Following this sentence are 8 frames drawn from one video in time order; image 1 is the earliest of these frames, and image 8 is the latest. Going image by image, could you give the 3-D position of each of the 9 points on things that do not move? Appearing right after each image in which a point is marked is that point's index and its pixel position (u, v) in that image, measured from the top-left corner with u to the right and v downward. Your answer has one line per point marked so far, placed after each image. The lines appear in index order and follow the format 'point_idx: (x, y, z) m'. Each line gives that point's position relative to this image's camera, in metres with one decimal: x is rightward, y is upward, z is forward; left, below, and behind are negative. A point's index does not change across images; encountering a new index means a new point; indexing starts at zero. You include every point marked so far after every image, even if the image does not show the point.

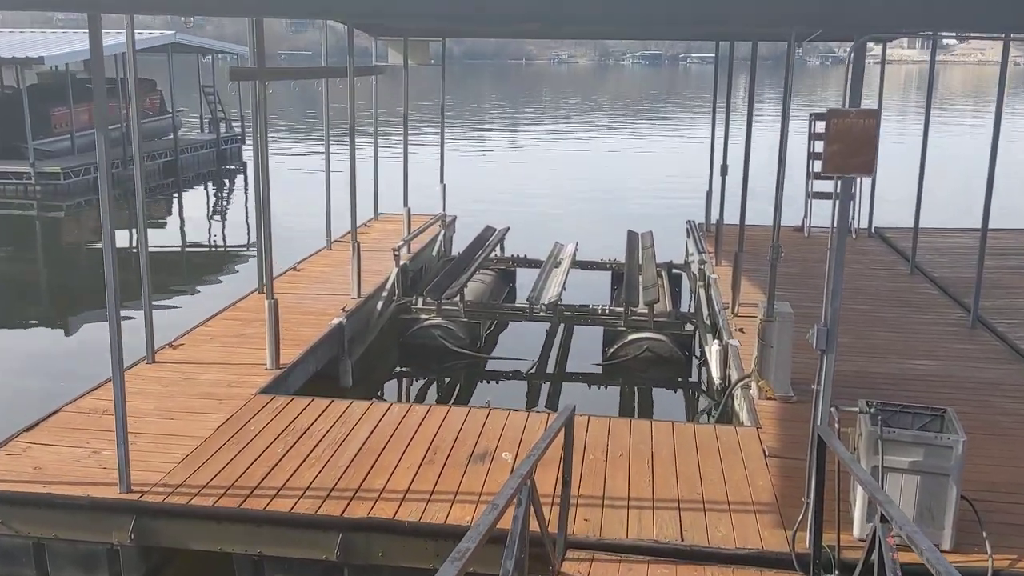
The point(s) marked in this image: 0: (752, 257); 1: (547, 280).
0: (+2.3, +0.3, +9.3) m
1: (+0.3, +0.1, +9.0) m
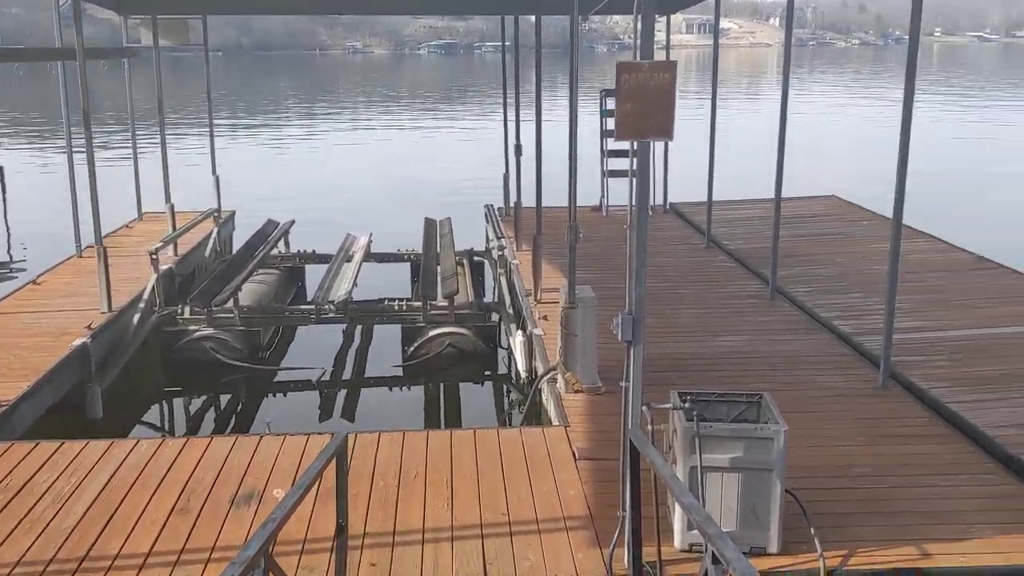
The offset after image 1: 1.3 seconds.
0: (+0.4, +0.4, +8.9) m
1: (-1.5, +0.1, +8.2) m
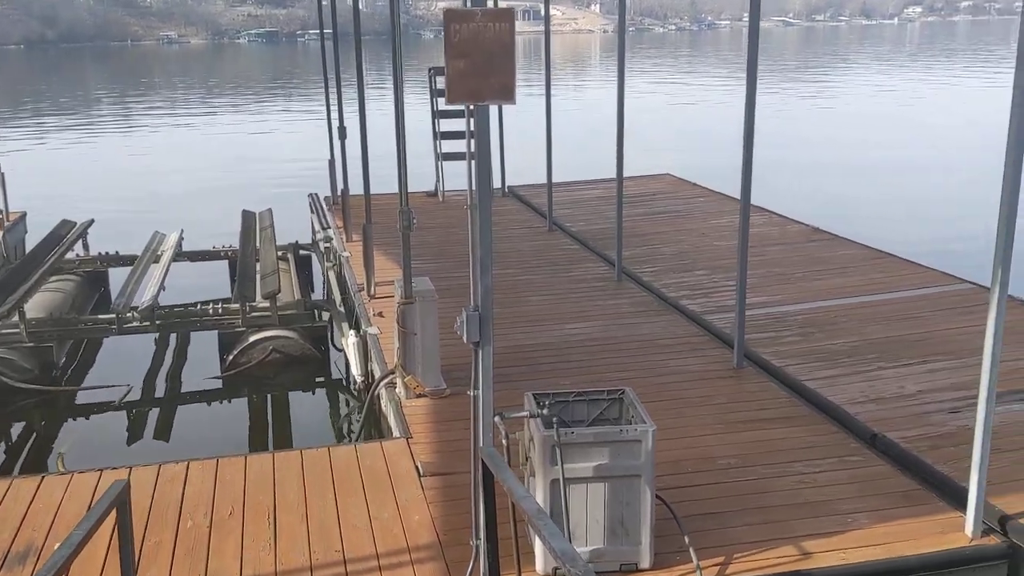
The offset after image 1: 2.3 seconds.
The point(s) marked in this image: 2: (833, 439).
0: (-1.1, +0.5, +8.3) m
1: (-2.9, +0.1, +7.3) m
2: (+1.3, -0.6, +4.0) m
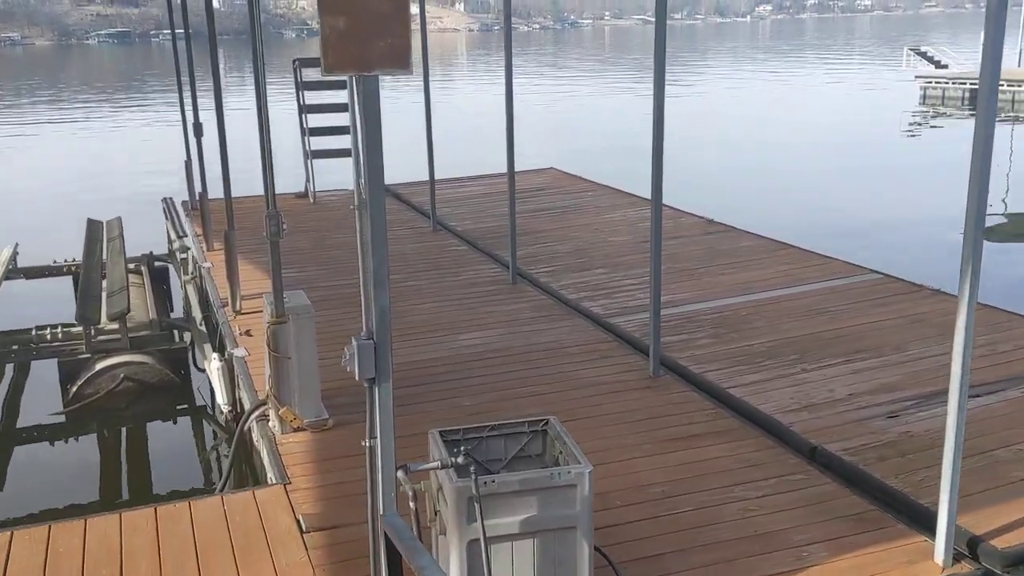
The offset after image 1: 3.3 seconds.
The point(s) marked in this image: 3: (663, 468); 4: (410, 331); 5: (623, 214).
0: (-2.0, +0.4, +7.5) m
1: (-3.6, -0.1, +6.3) m
2: (+1.0, -0.6, +3.6) m
3: (+0.6, -0.7, +3.5) m
4: (-0.6, -0.2, +5.3) m
5: (+0.9, +0.6, +8.0) m
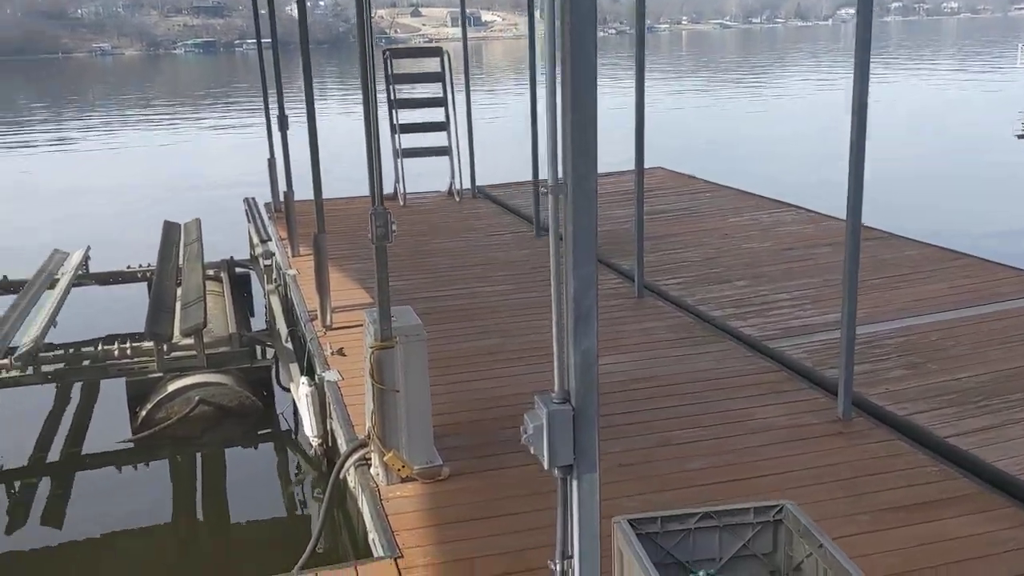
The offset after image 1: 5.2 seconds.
0: (-1.2, +0.3, +6.8) m
1: (-2.9, -0.1, +5.8) m
2: (+1.5, -0.7, +2.7) m
3: (+1.1, -0.7, +2.7) m
4: (+0.1, -0.3, +4.4) m
5: (+1.8, +0.5, +7.1) m
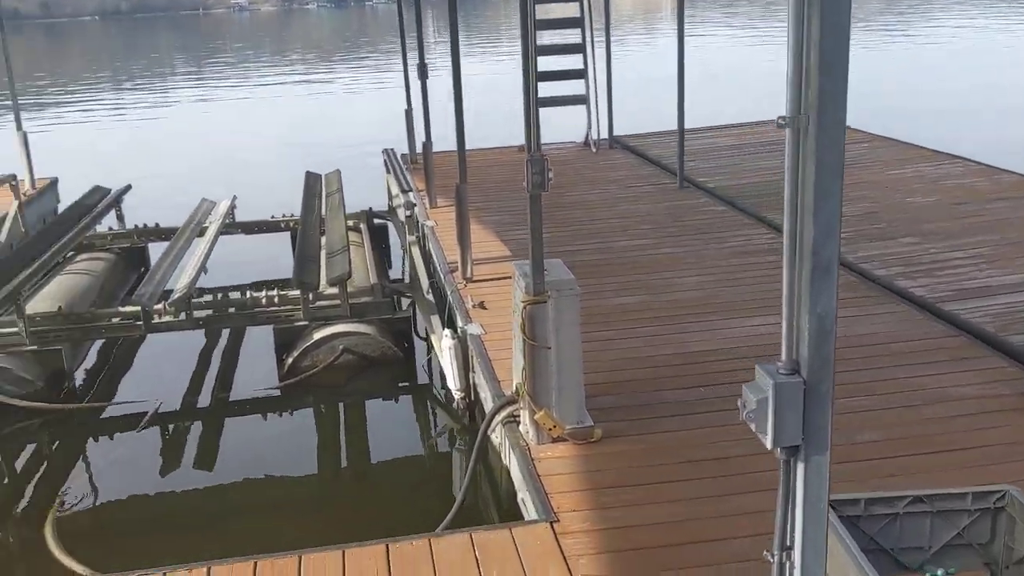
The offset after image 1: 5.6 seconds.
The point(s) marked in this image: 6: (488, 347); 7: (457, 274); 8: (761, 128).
0: (-0.2, +0.7, +6.8) m
1: (-2.1, +0.2, +5.9) m
2: (+1.9, -0.6, +2.4) m
3: (+1.5, -0.6, +2.4) m
4: (+0.7, -0.1, +4.2) m
5: (+2.8, +0.8, +6.6) m
6: (-0.1, -0.2, +4.1) m
7: (-0.3, +0.1, +5.0) m
8: (+2.2, +1.4, +8.6) m
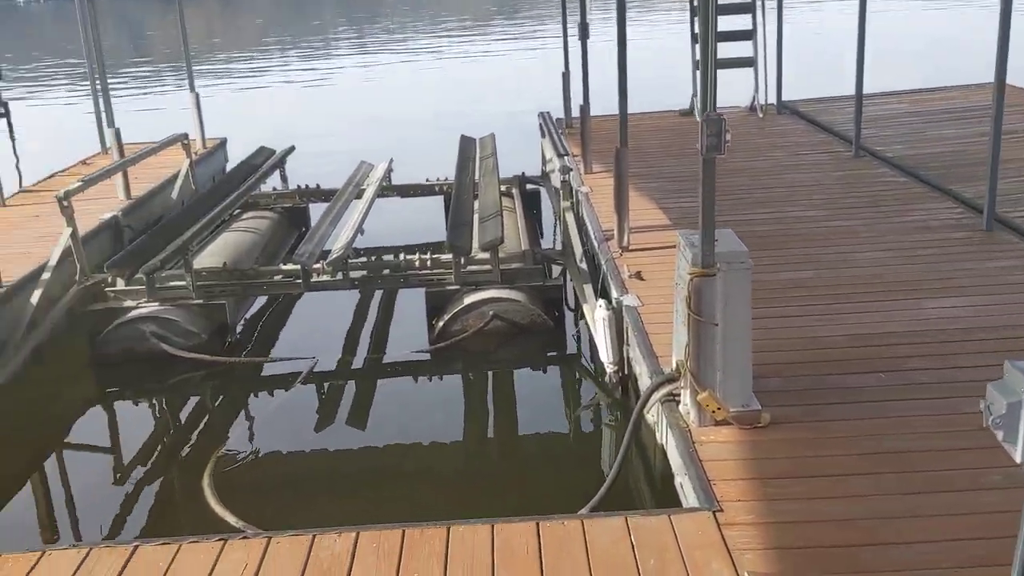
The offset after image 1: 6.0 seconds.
0: (+0.9, +0.9, +6.5) m
1: (-1.1, +0.4, +6.0) m
2: (+2.2, -0.6, +1.9) m
3: (+1.8, -0.6, +2.0) m
4: (+1.4, 0.0, +3.9) m
5: (+3.8, +0.9, +5.9) m
6: (+0.5, -0.1, +3.9) m
7: (+0.5, +0.2, +4.8) m
8: (+3.6, +1.6, +7.9) m
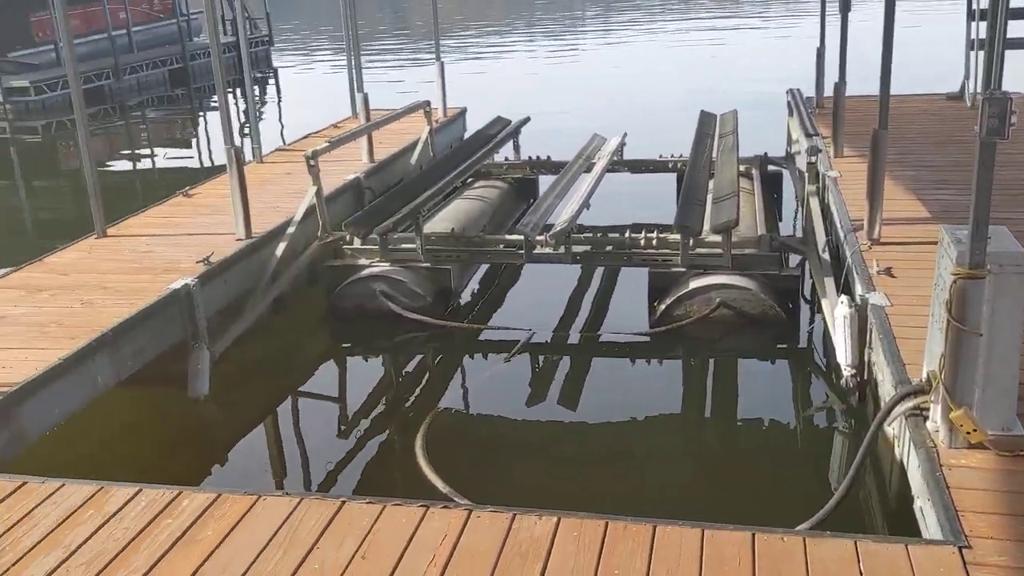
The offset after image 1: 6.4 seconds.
0: (+2.4, +0.9, +6.0) m
1: (+0.3, +0.6, +5.9) m
2: (+2.6, -0.8, +1.2) m
3: (+2.2, -0.7, +1.4) m
4: (+2.2, -0.1, +3.3) m
5: (+5.1, +0.7, +4.7) m
6: (+1.4, -0.1, +3.5) m
7: (+1.6, +0.2, +4.4) m
8: (+5.4, +1.4, +6.7) m
